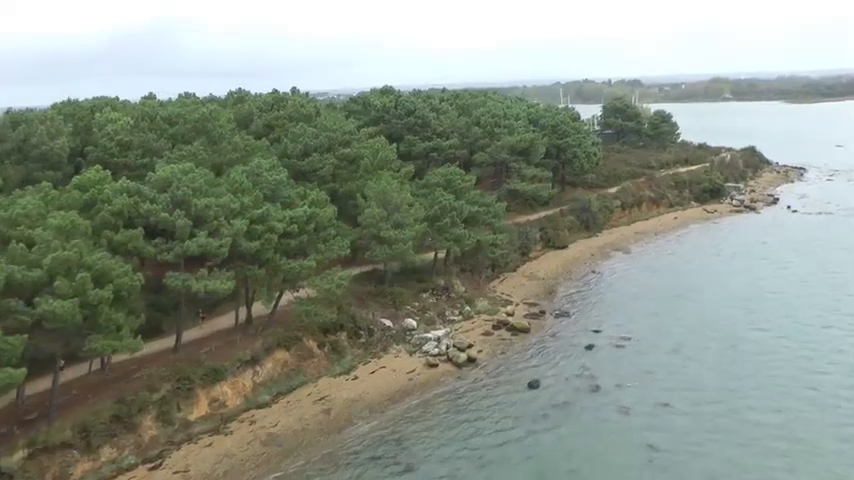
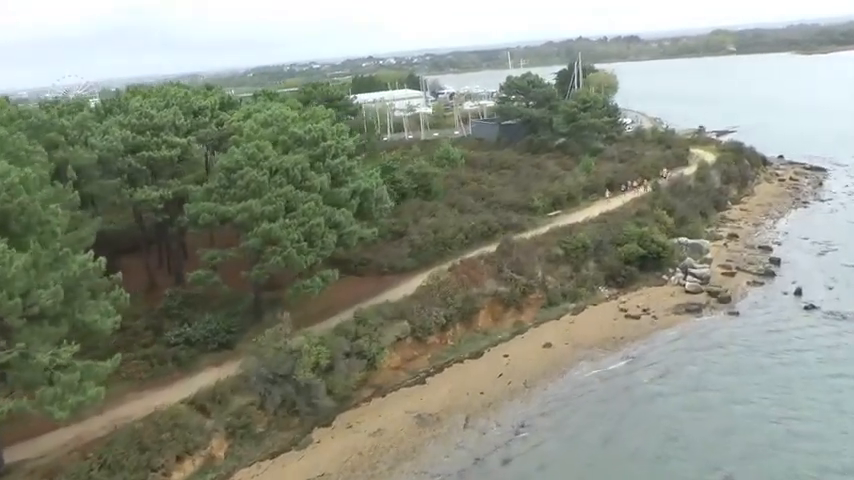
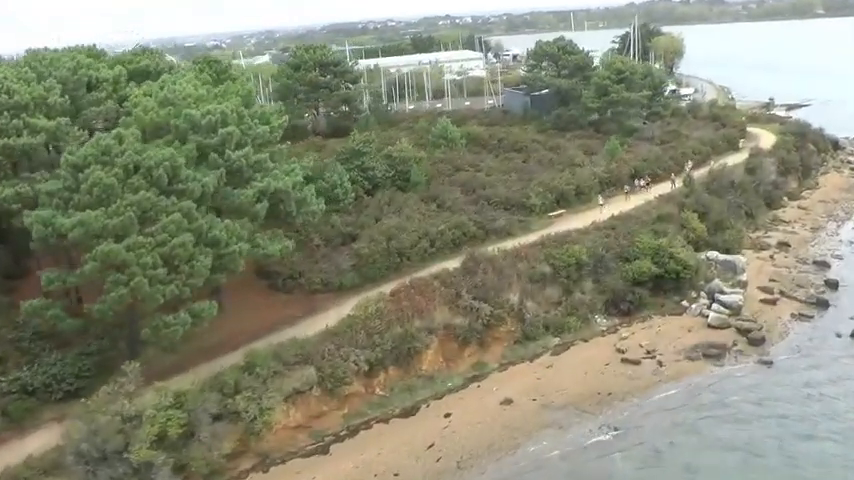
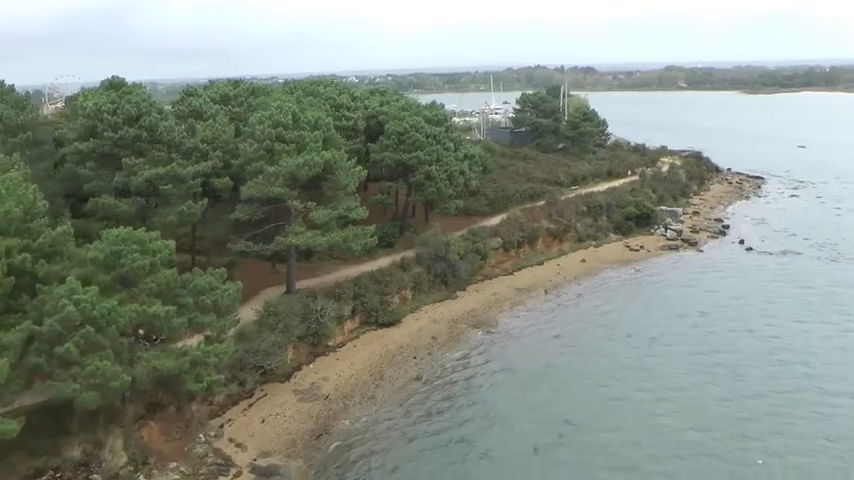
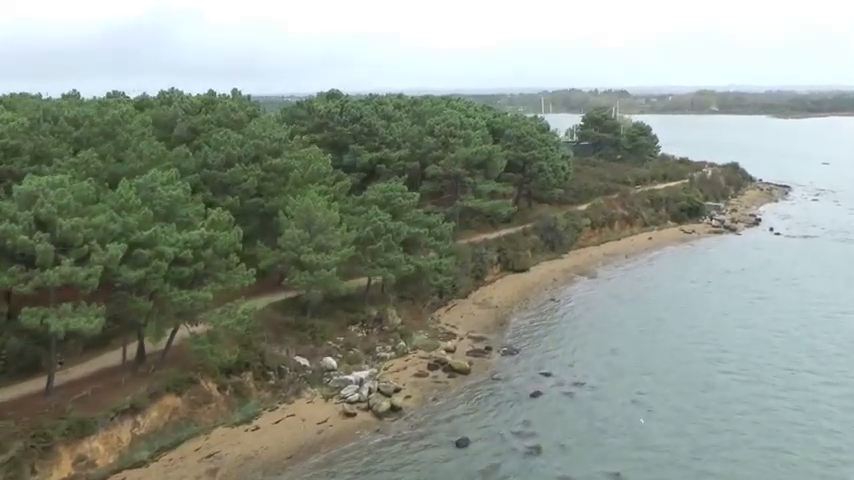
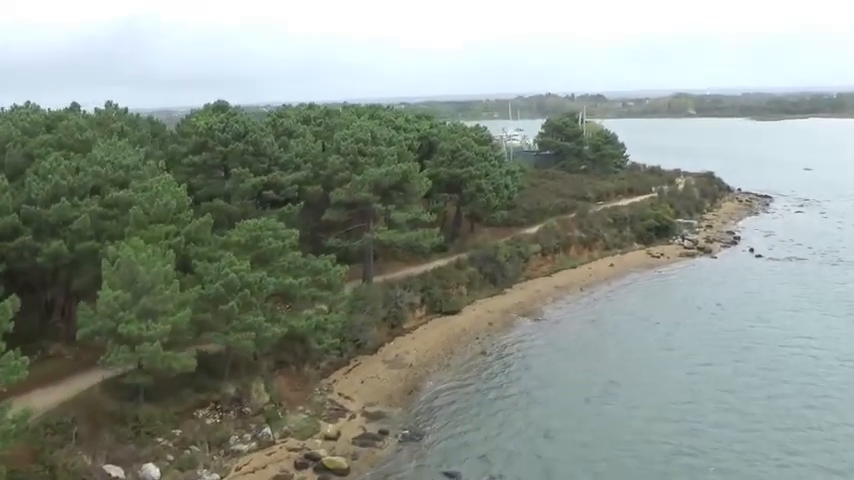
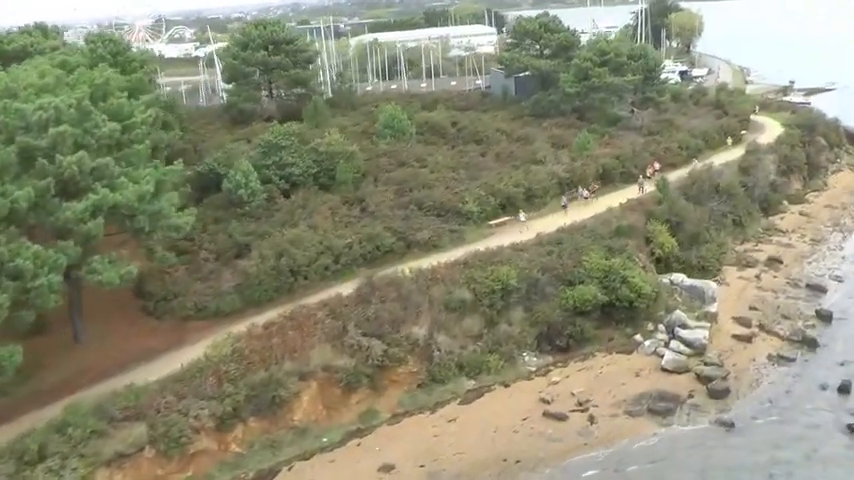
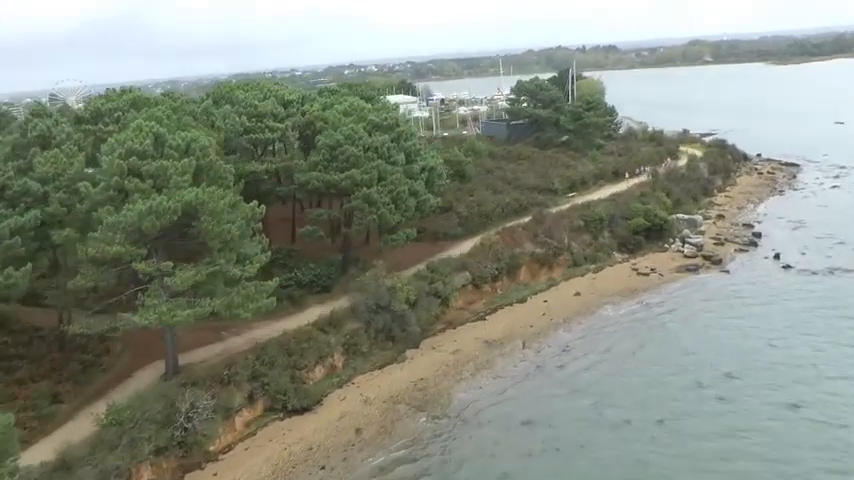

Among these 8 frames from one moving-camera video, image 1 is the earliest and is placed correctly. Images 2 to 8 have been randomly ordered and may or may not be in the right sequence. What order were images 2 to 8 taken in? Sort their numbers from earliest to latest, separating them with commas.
5, 6, 4, 8, 2, 3, 7
